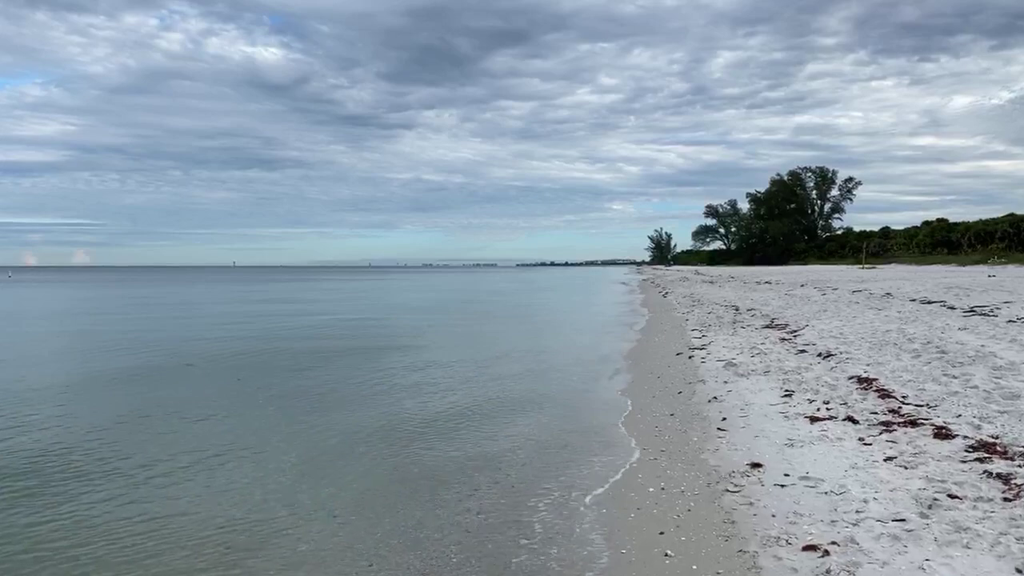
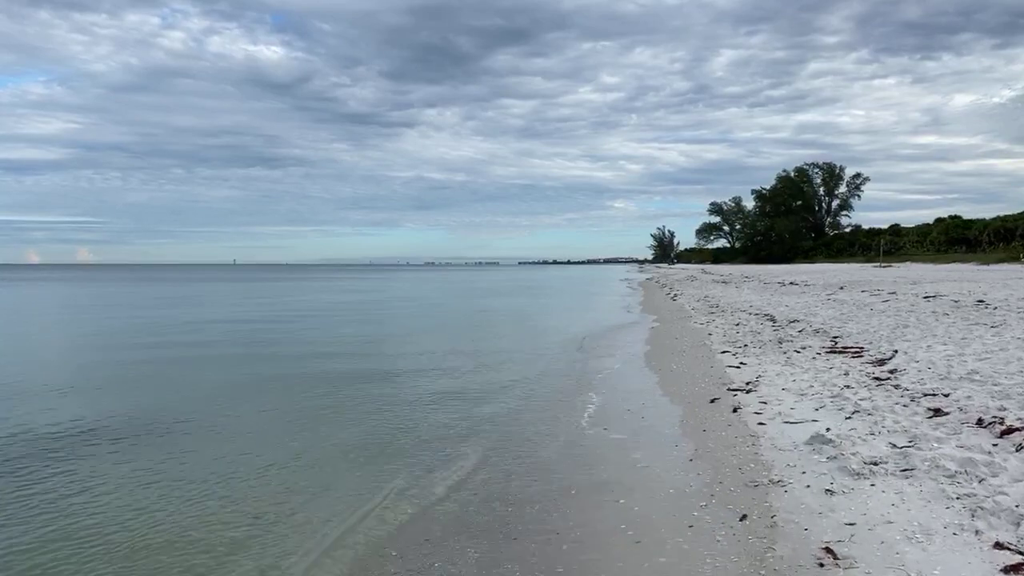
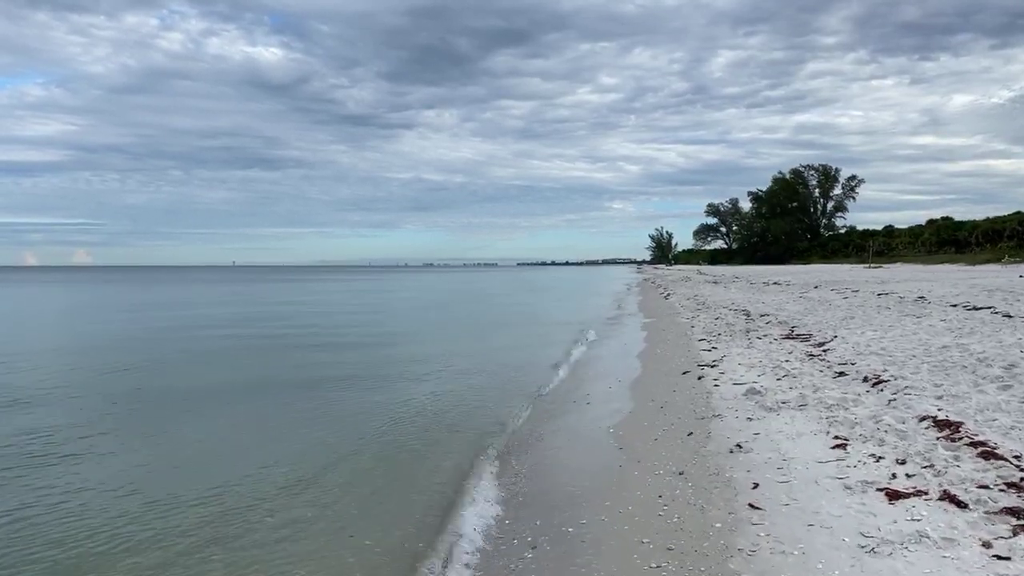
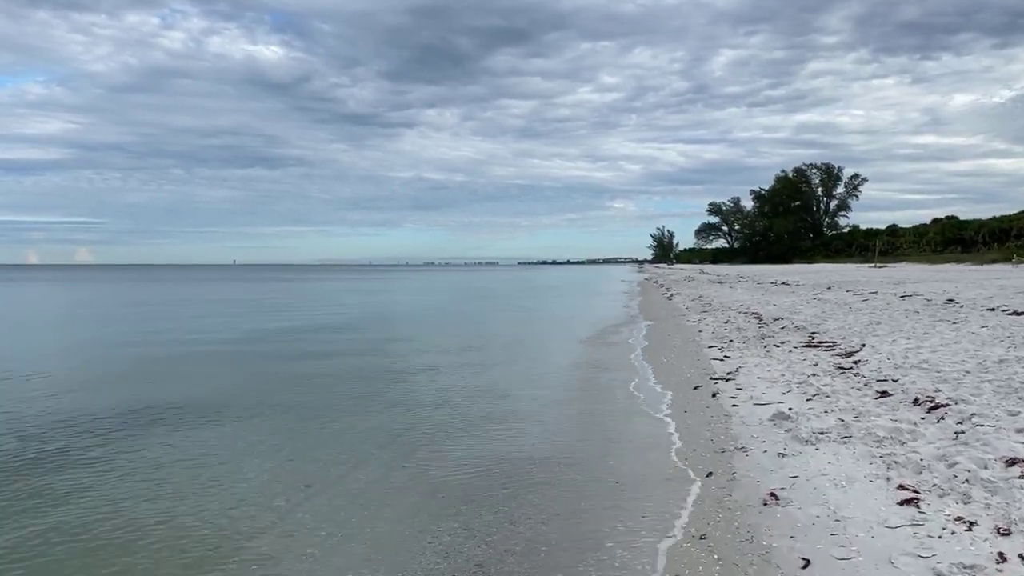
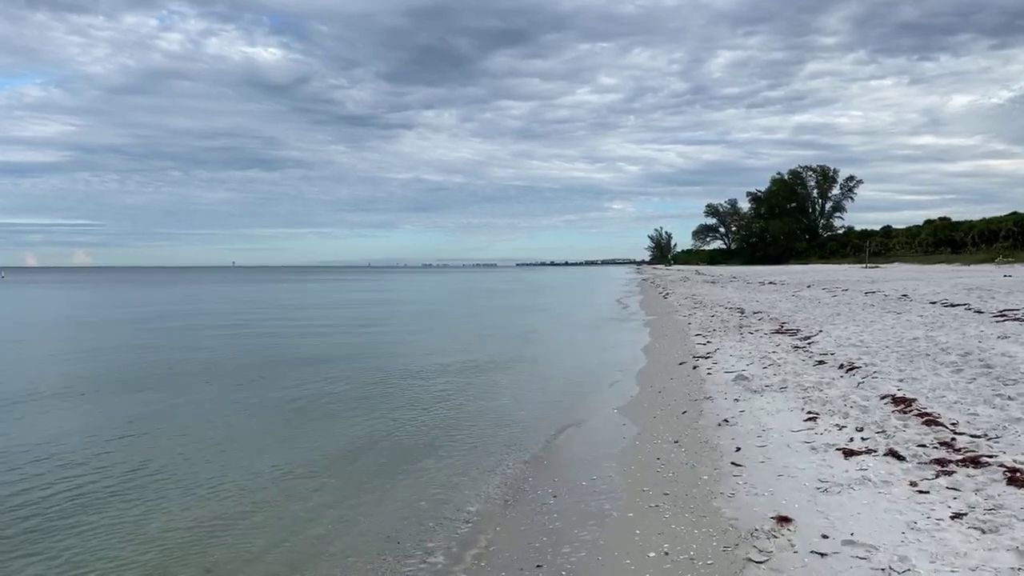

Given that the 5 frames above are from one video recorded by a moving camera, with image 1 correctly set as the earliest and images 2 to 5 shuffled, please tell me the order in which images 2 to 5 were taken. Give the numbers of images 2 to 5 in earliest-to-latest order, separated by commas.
5, 3, 4, 2
